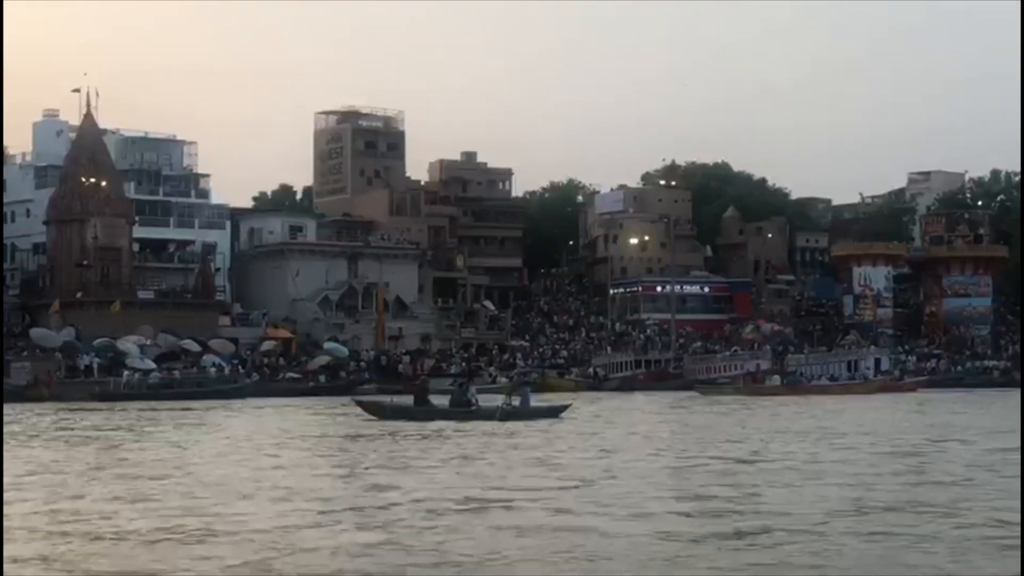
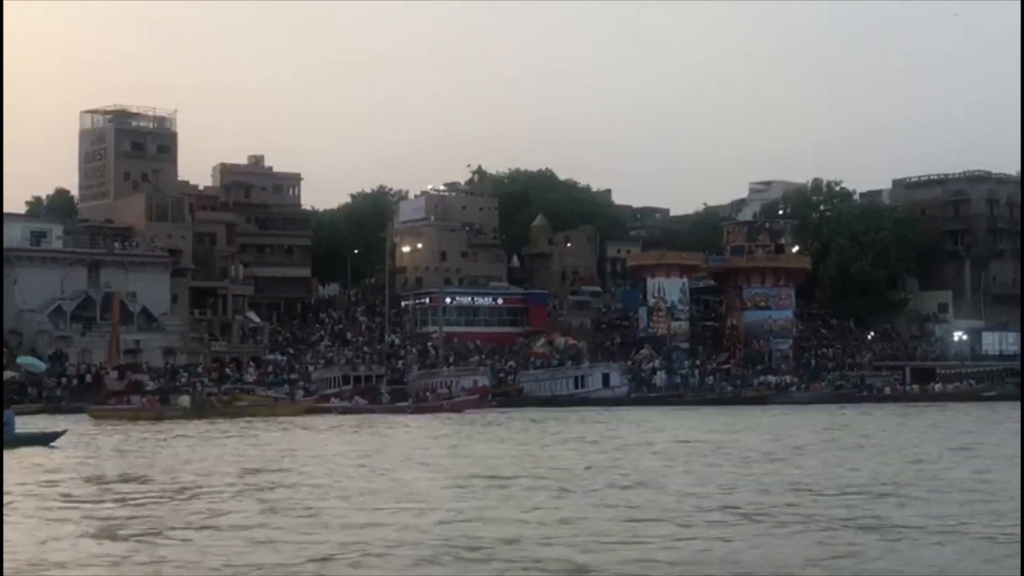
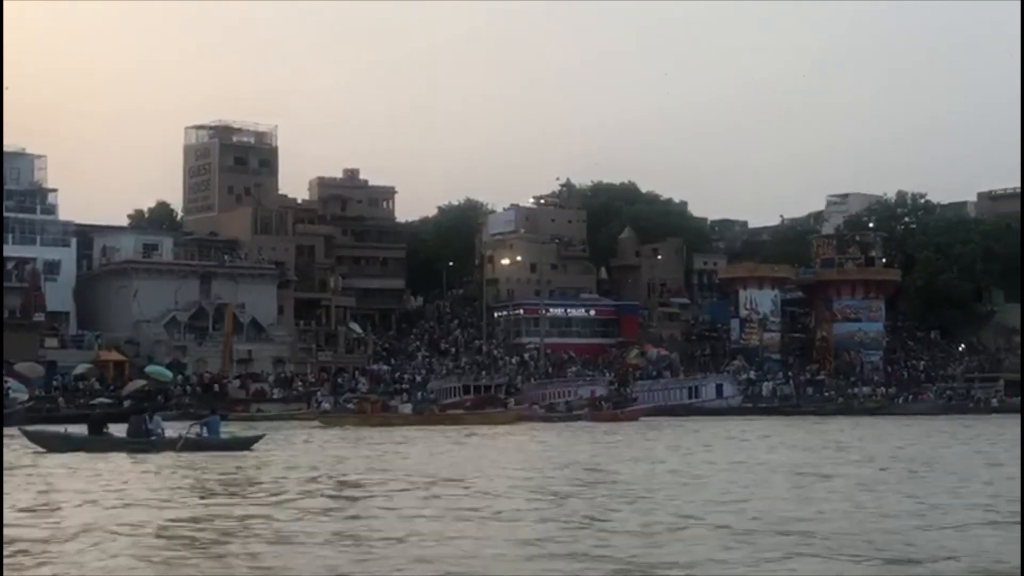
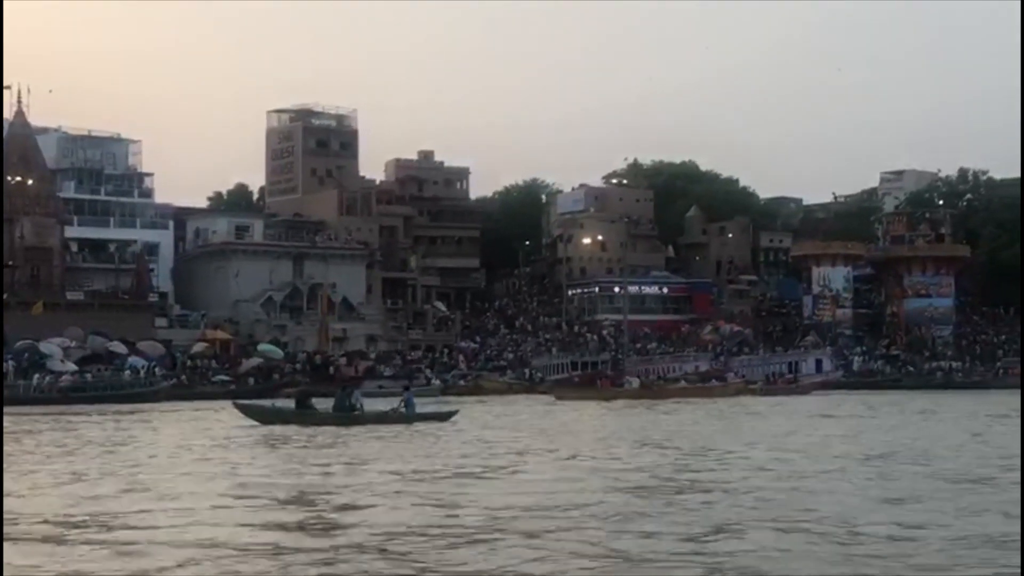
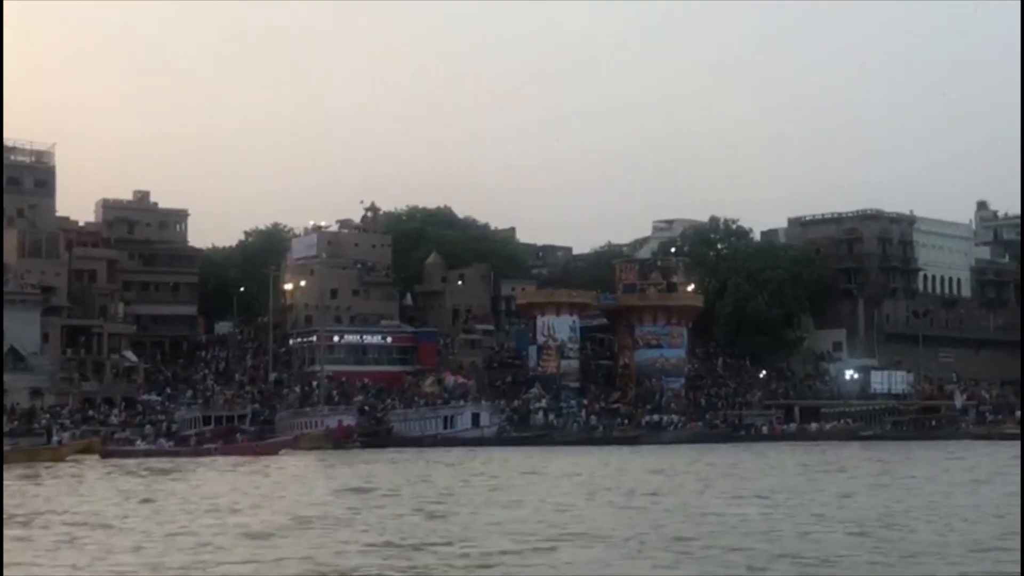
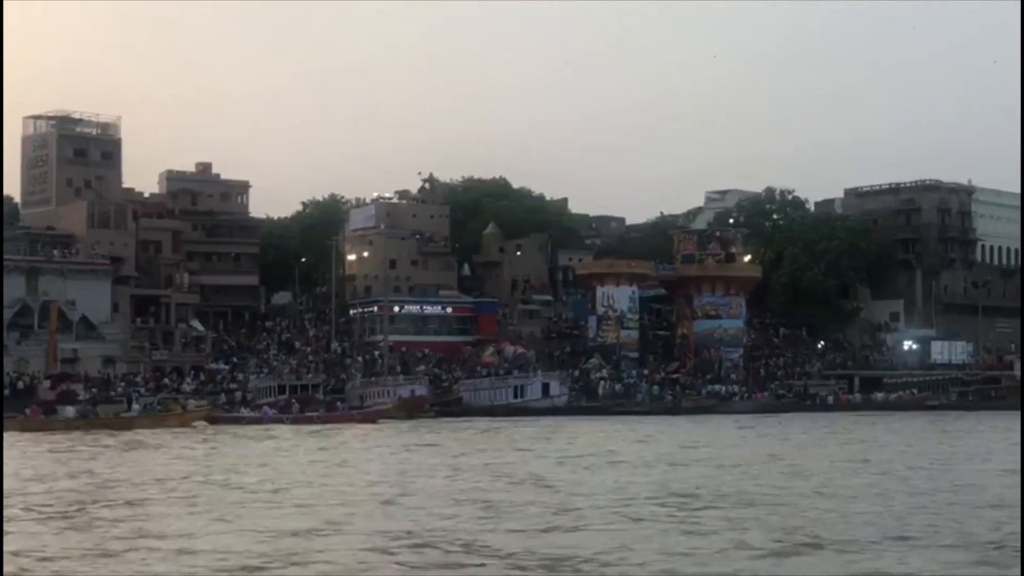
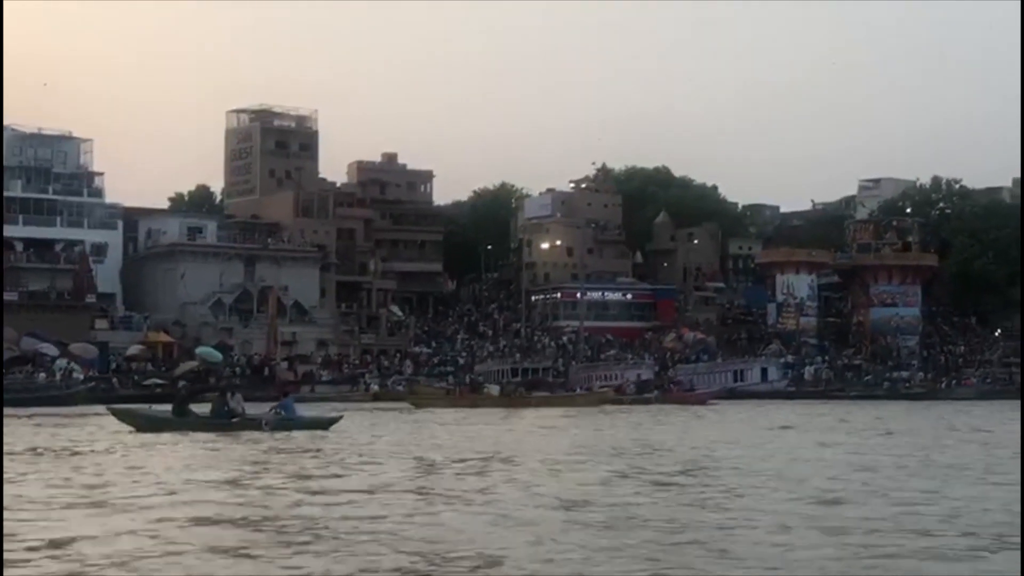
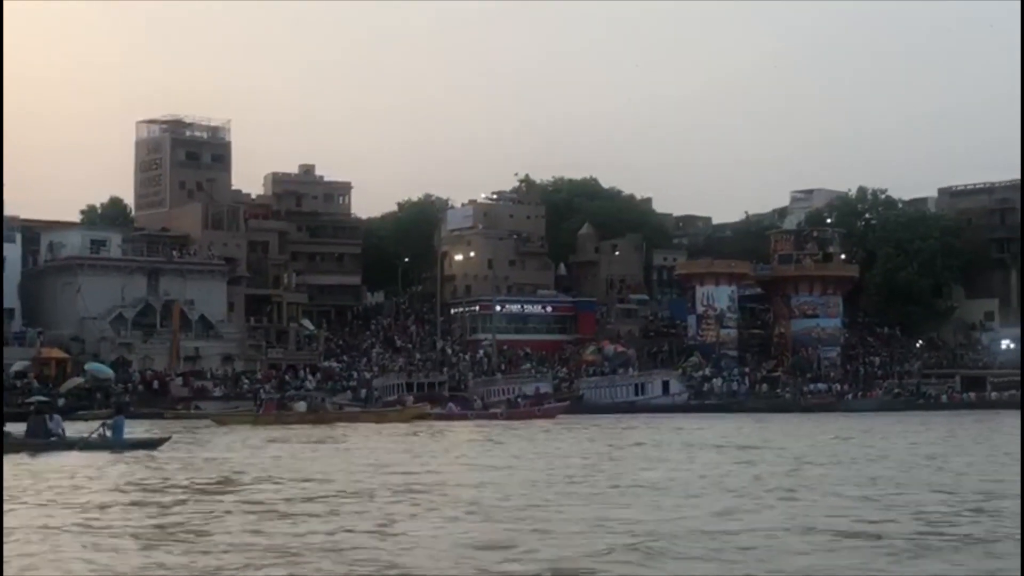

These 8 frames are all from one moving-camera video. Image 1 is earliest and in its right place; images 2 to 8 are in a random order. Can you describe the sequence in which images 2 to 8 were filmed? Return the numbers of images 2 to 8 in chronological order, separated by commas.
4, 7, 3, 8, 2, 6, 5
